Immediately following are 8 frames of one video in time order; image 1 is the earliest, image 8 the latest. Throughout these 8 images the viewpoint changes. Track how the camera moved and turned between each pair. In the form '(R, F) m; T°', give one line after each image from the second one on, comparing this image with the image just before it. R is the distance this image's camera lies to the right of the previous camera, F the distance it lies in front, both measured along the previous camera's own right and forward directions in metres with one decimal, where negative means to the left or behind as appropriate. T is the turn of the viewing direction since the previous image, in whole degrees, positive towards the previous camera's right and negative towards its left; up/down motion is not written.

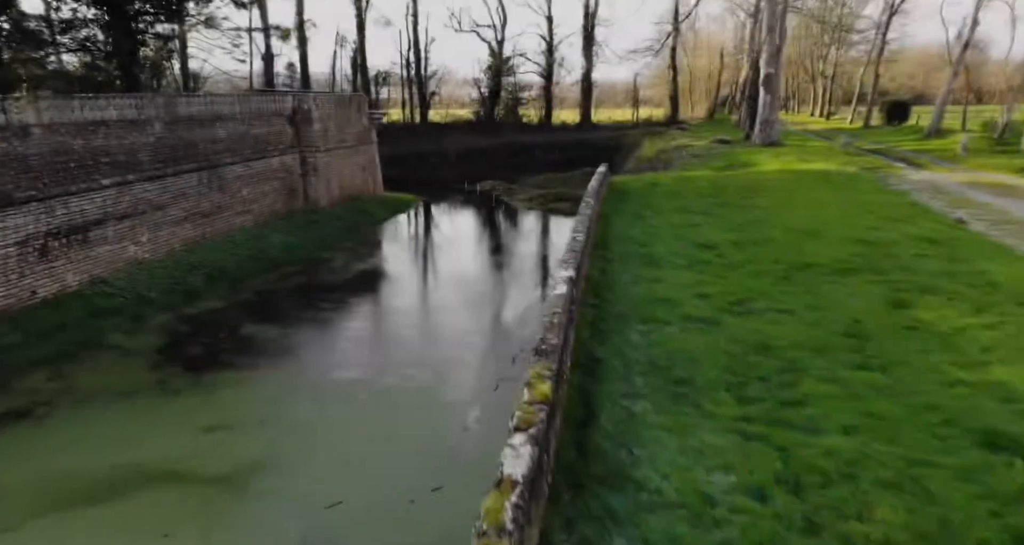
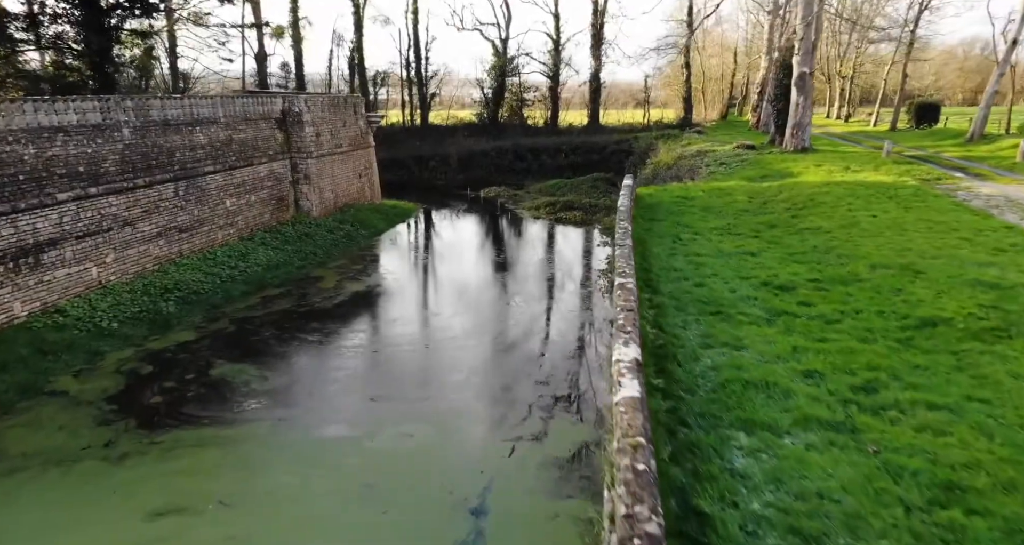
(-0.2, +1.7) m; 0°
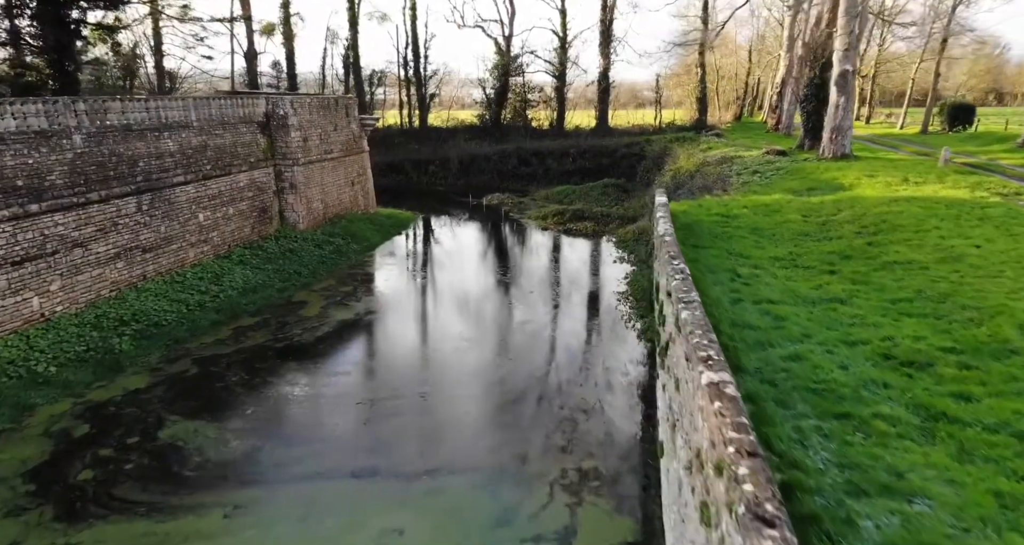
(-0.2, +1.8) m; 0°
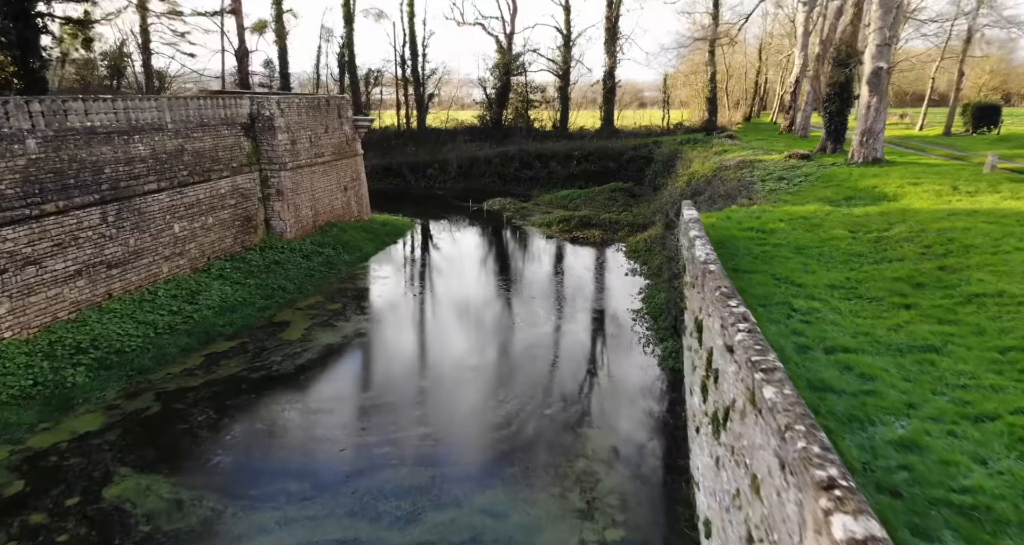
(-0.1, +1.3) m; 0°
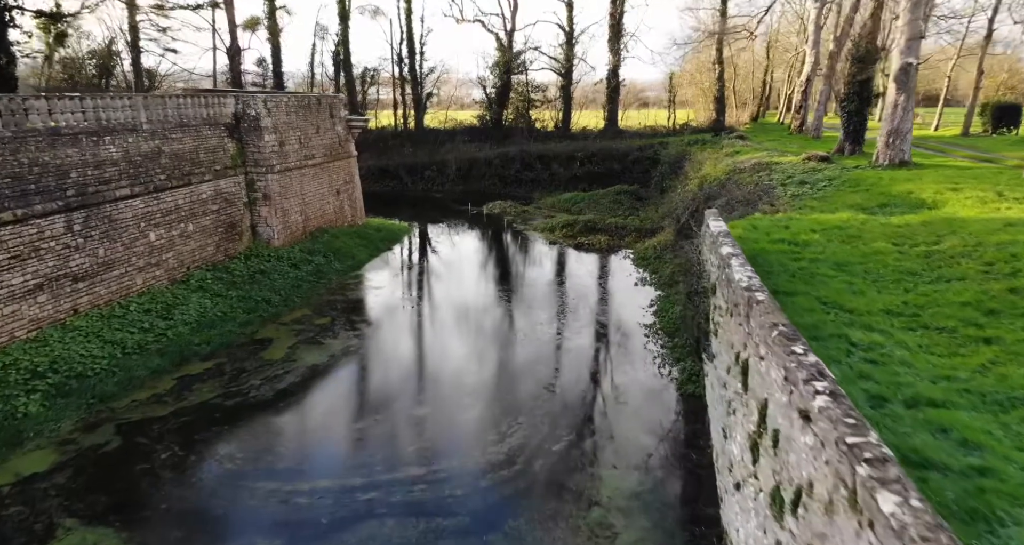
(0.0, +1.0) m; 0°
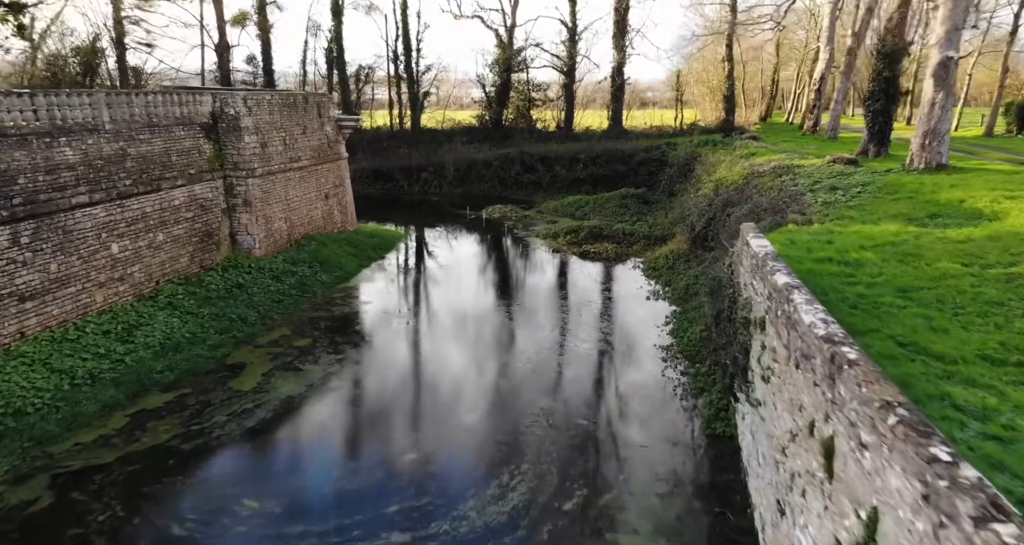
(0.0, +1.2) m; 0°
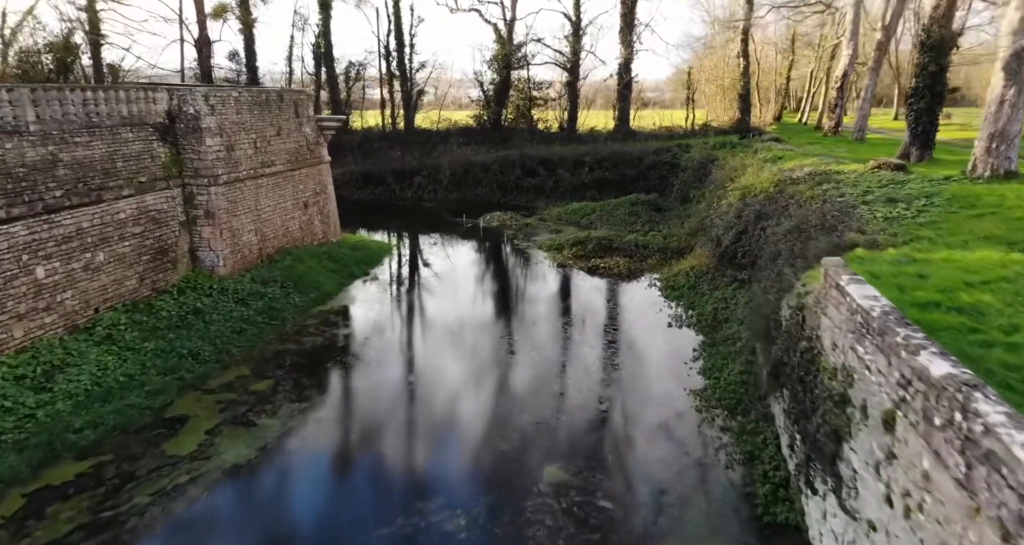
(0.0, +1.8) m; 0°
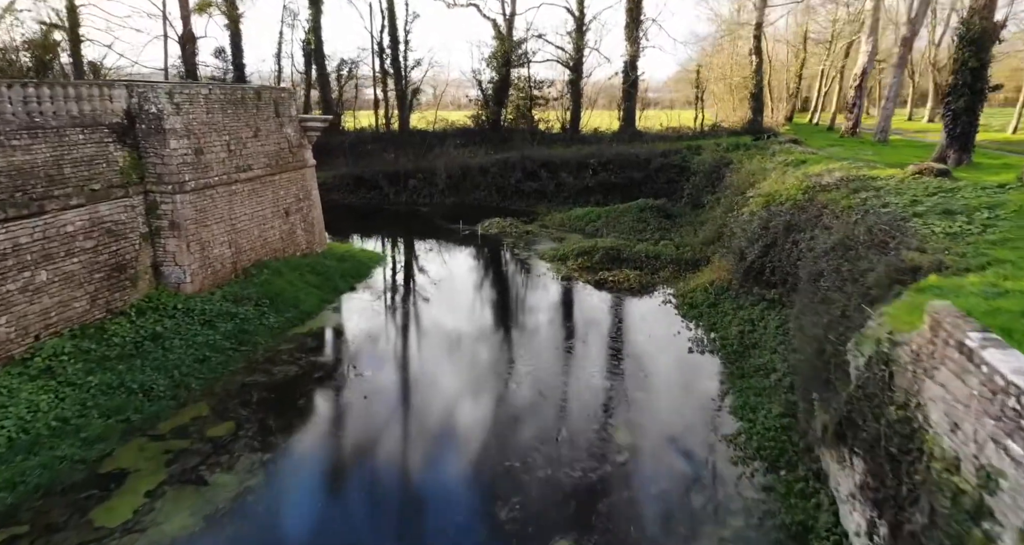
(0.0, +1.3) m; 0°
